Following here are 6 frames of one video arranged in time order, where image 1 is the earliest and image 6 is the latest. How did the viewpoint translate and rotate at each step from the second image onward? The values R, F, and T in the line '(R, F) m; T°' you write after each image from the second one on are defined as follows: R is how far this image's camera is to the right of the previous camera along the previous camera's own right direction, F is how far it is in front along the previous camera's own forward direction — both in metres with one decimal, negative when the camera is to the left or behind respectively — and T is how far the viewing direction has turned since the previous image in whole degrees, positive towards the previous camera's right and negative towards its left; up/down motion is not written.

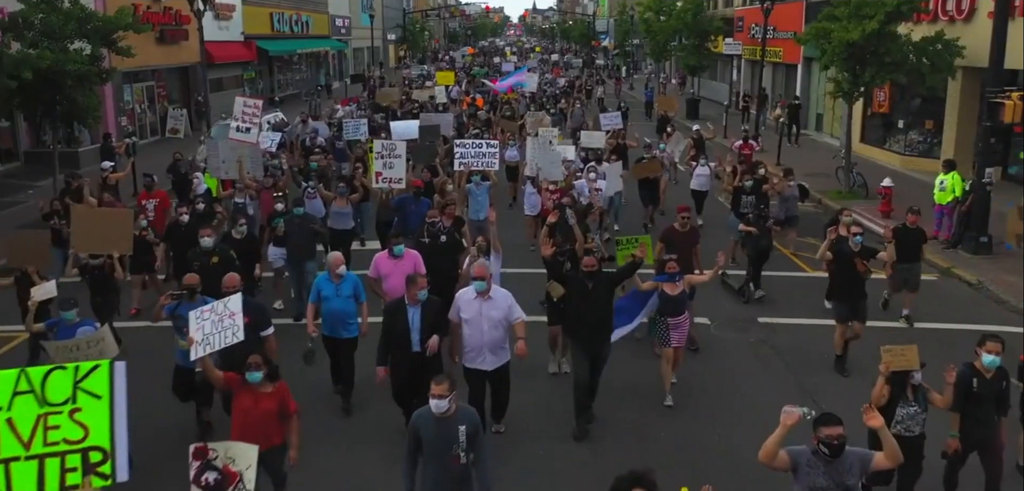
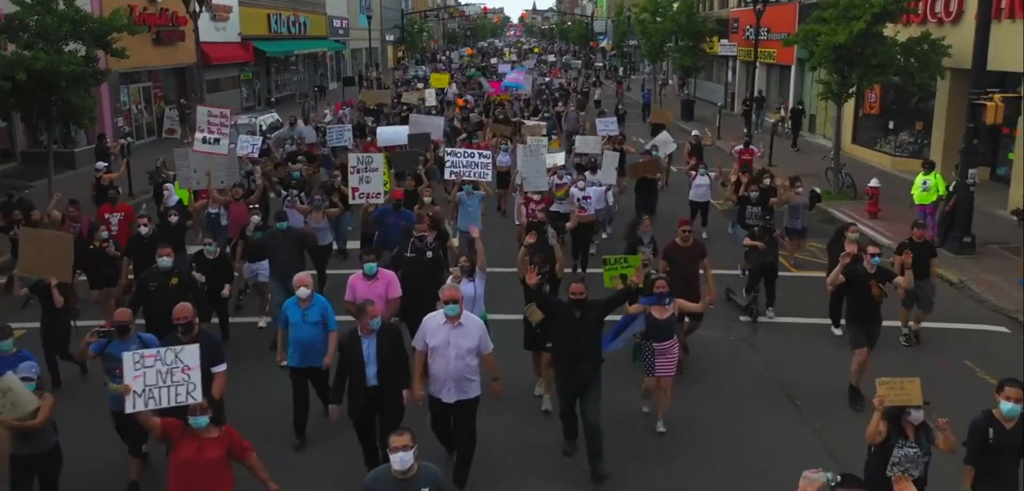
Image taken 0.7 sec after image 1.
(+0.1, -0.1) m; 0°
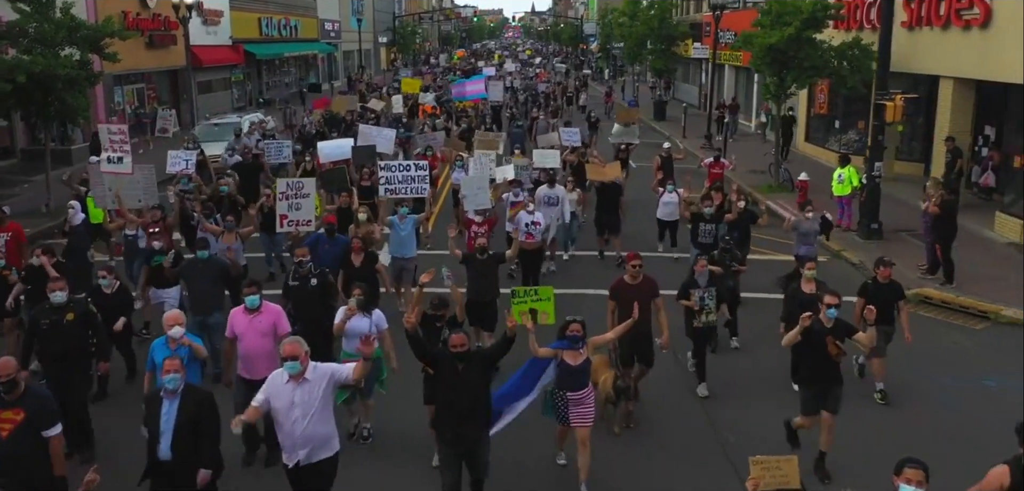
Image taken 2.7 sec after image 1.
(+0.7, -1.3) m; 0°
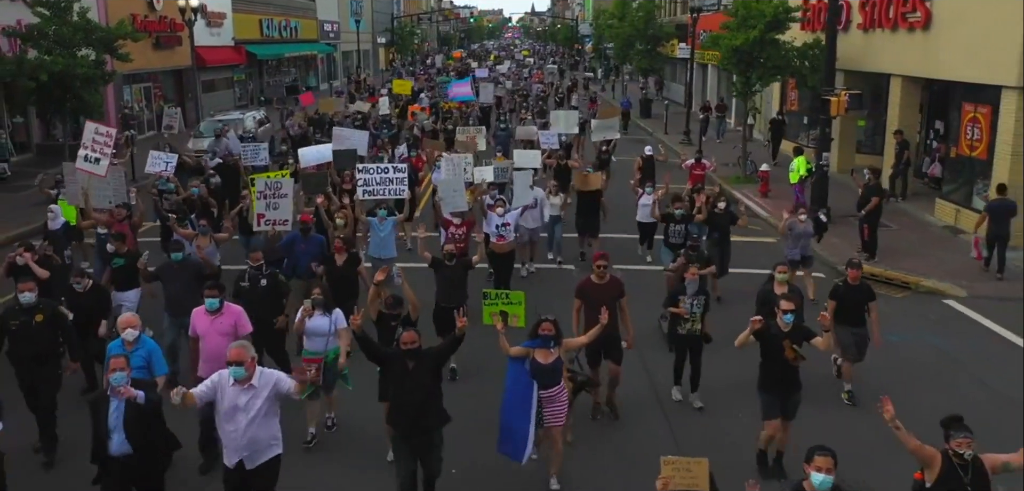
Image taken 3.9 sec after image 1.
(+0.3, -1.3) m; 0°
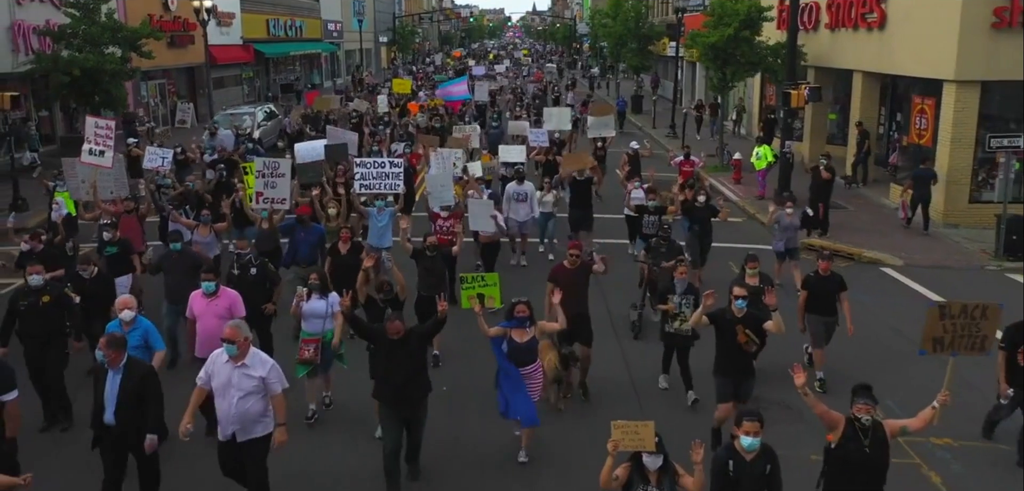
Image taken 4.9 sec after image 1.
(+0.2, -1.5) m; 0°
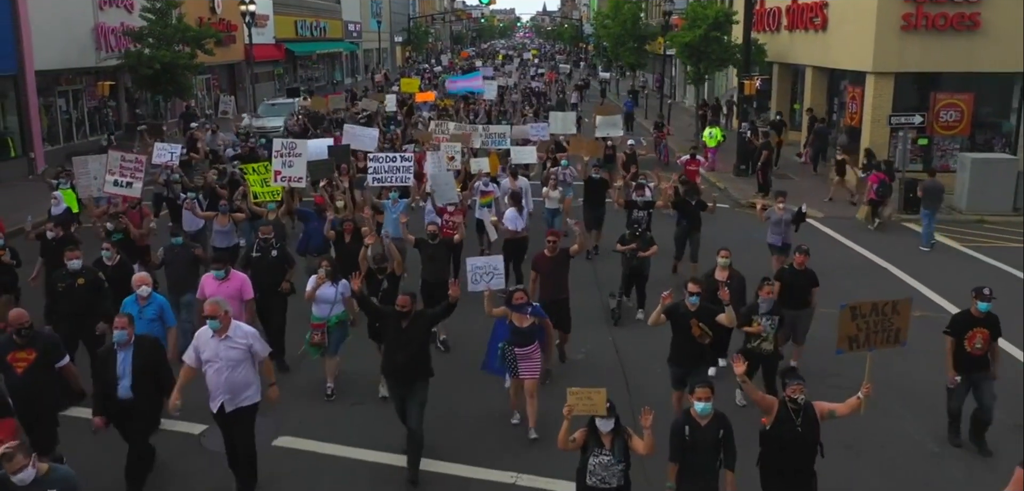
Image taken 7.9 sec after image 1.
(+0.1, -3.5) m; -1°
